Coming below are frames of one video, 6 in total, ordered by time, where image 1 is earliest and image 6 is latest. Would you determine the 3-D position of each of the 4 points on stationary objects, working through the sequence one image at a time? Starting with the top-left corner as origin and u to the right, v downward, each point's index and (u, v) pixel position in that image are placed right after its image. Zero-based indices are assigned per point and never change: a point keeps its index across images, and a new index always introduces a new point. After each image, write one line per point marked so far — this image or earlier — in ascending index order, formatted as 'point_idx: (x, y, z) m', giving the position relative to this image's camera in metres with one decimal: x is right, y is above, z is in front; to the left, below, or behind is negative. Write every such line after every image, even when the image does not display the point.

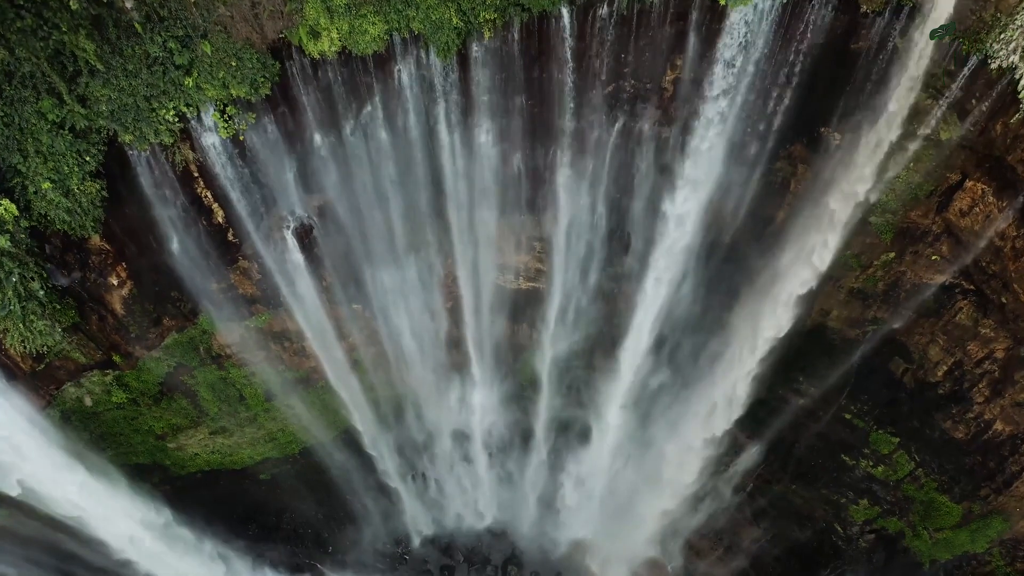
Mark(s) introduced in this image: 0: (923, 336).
0: (+6.6, -0.9, +10.5) m
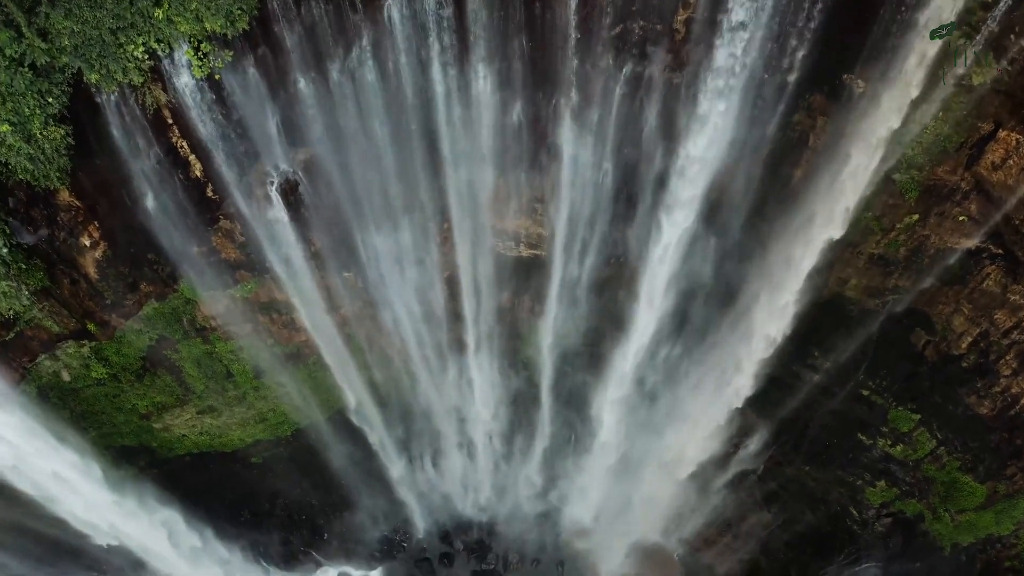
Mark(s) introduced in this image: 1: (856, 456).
0: (+6.6, -0.3, +9.8) m
1: (+6.2, -3.1, +11.7) m
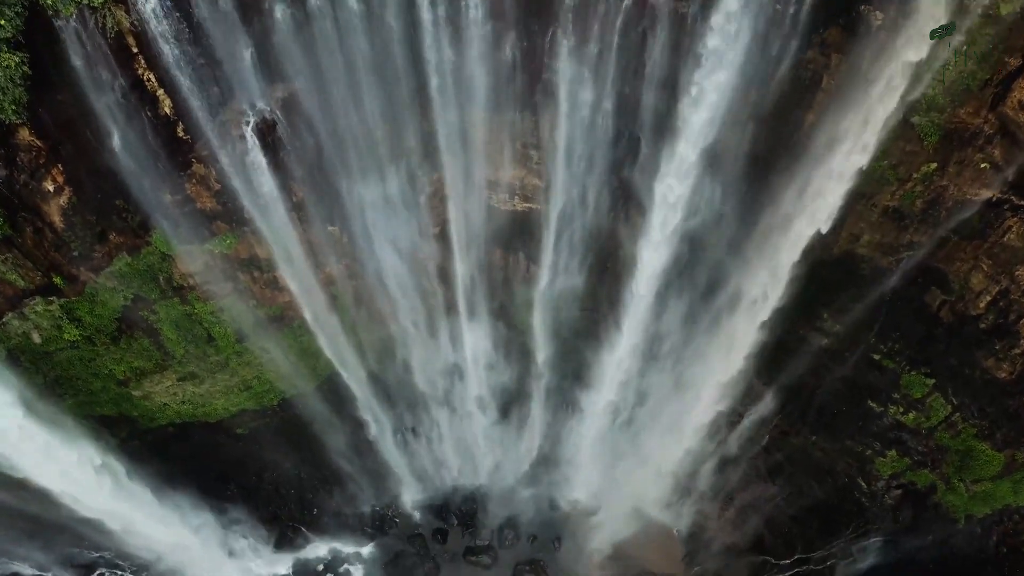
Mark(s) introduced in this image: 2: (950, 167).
0: (+6.5, +0.4, +9.3) m
1: (+6.1, -2.4, +11.2) m
2: (+5.9, +1.6, +8.7) m
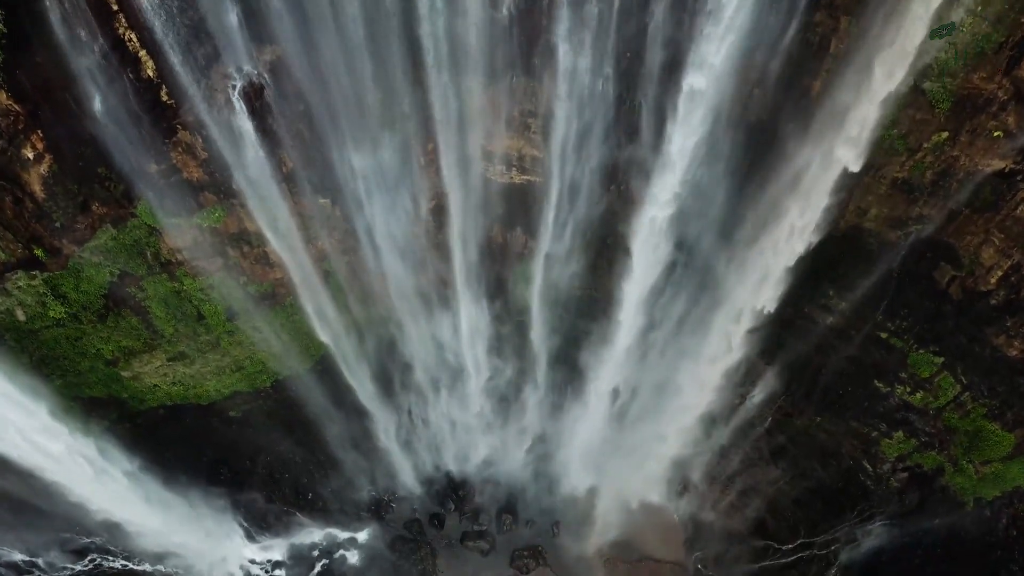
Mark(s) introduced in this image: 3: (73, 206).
0: (+6.5, +0.7, +9.0) m
1: (+6.1, -2.0, +10.9) m
2: (+5.9, +2.0, +8.4) m
3: (-6.1, +1.1, +9.0) m
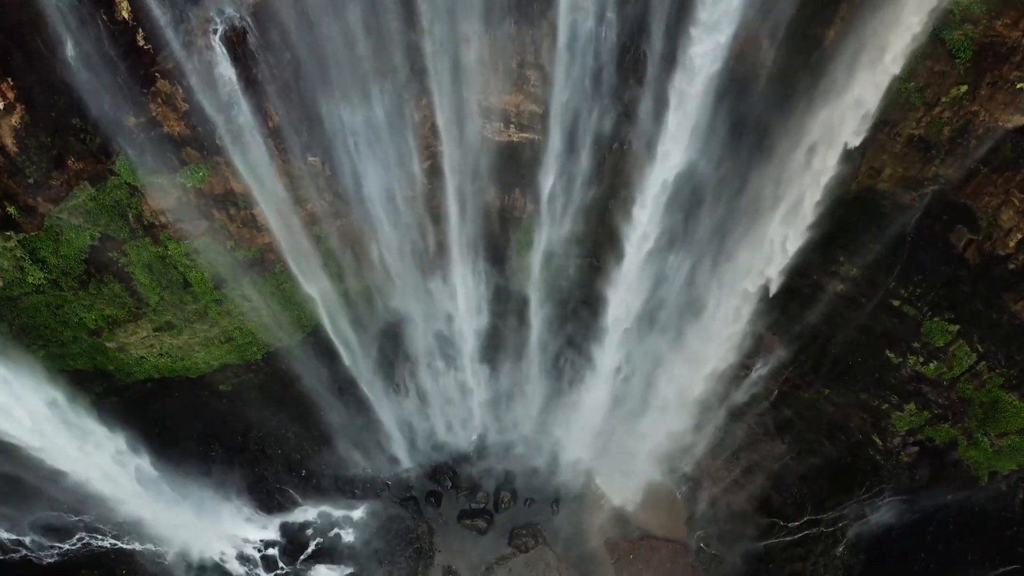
0: (+6.4, +1.3, +8.6) m
1: (+6.1, -1.4, +10.5) m
2: (+5.9, +2.5, +8.0) m
3: (-6.1, +1.6, +8.6) m
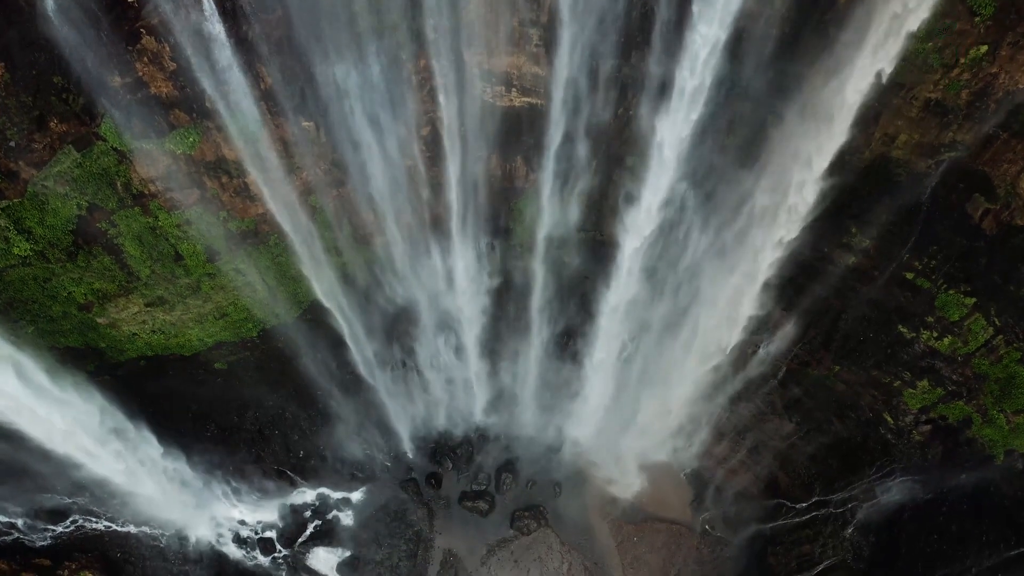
0: (+6.5, +1.7, +8.2) m
1: (+6.1, -1.0, +10.2) m
2: (+5.9, +2.9, +7.7) m
3: (-6.1, +2.0, +8.3) m
